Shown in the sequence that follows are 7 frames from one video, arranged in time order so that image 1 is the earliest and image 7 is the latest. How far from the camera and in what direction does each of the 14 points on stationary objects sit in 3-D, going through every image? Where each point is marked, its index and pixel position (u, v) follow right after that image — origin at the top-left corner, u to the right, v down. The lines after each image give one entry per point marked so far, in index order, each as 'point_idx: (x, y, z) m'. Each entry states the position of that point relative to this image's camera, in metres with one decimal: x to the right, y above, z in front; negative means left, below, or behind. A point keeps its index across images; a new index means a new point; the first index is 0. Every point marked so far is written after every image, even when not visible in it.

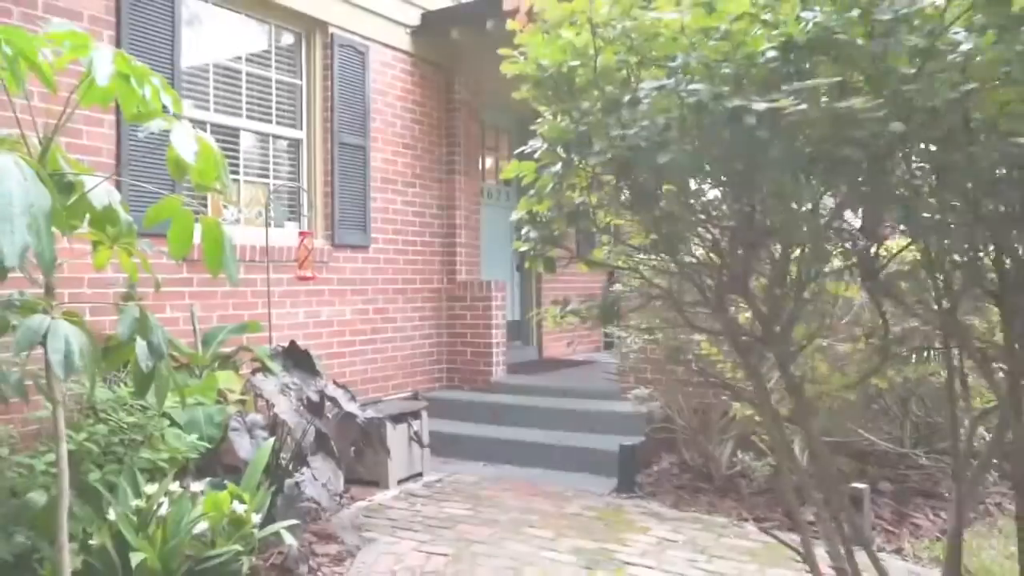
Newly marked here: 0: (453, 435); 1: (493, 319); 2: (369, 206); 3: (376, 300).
0: (-0.4, -1.1, +6.1) m
1: (-0.2, -0.3, +6.8) m
2: (-1.1, +0.6, +6.2) m
3: (-1.1, -0.1, +6.3) m
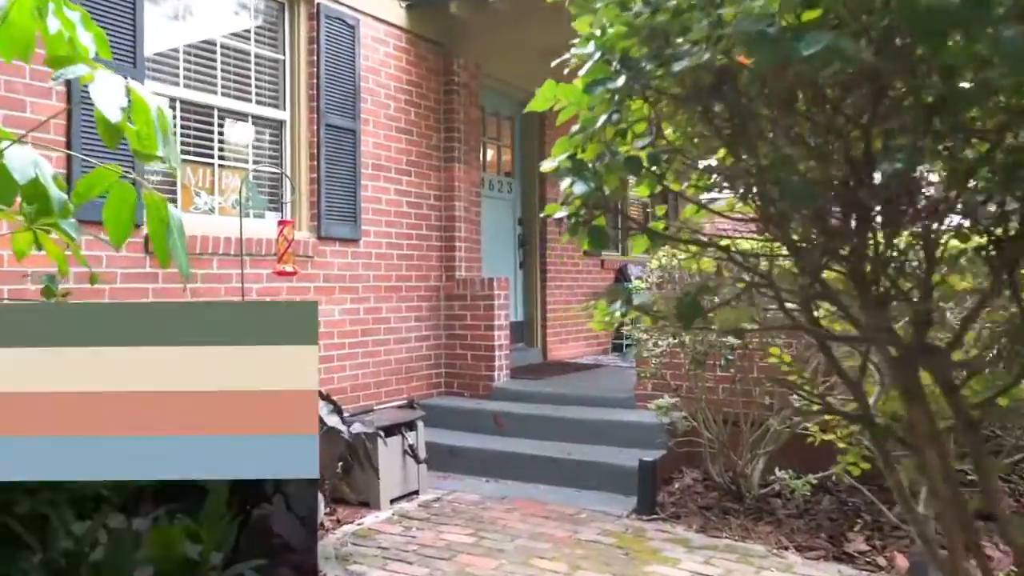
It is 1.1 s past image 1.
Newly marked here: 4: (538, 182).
0: (-0.4, -1.1, +5.6) m
1: (-0.1, -0.2, +6.3) m
2: (-1.1, +0.7, +5.6) m
3: (-1.0, -0.1, +5.8) m
4: (+0.2, +1.0, +7.9) m
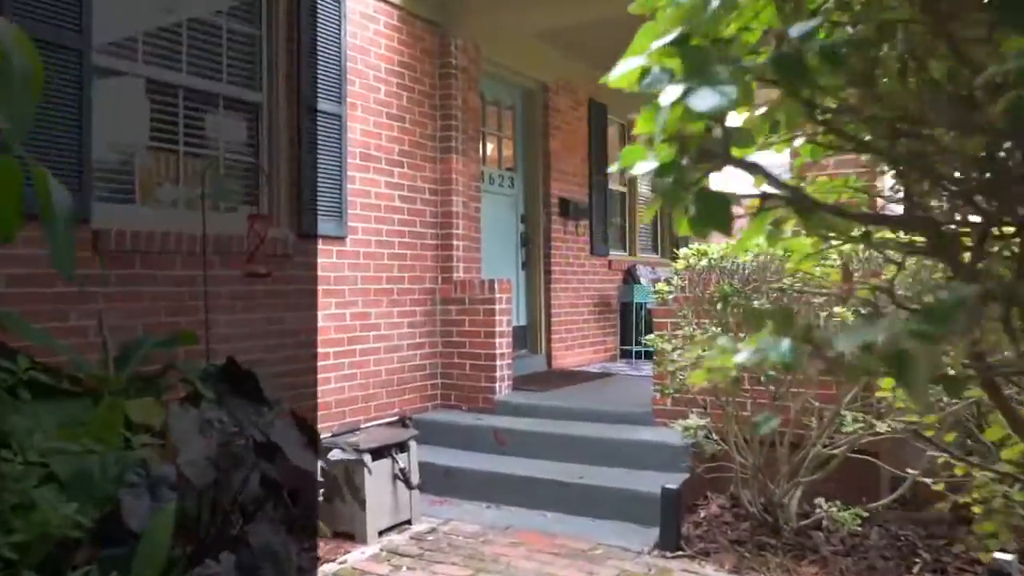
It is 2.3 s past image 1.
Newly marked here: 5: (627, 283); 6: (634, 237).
0: (-0.4, -1.1, +5.0) m
1: (-0.1, -0.3, +5.7) m
2: (-1.0, +0.6, +5.1) m
3: (-1.0, -0.1, +5.2) m
4: (+0.3, +1.0, +7.3) m
5: (+1.2, +0.1, +8.6) m
6: (+1.4, +0.6, +9.1) m
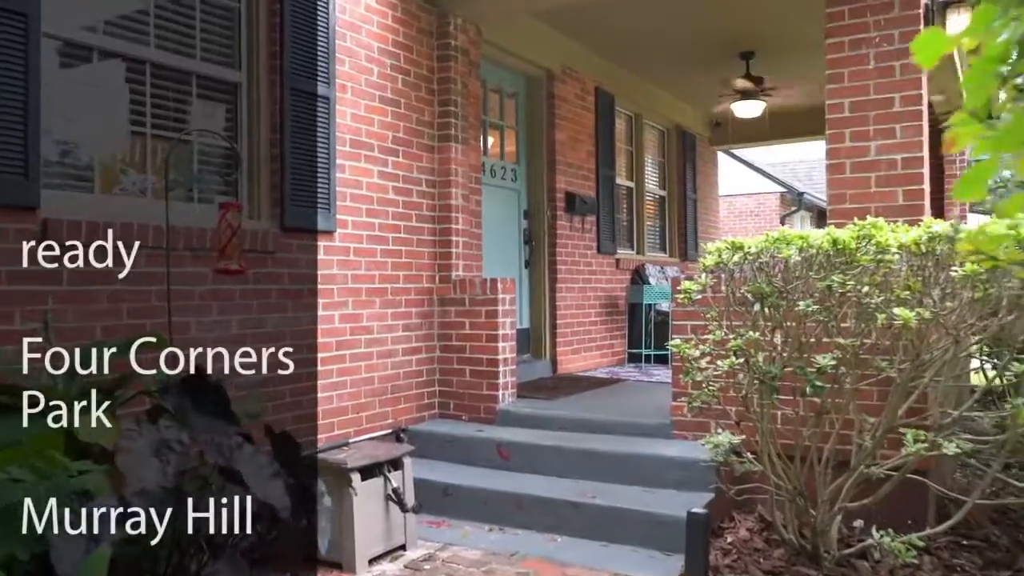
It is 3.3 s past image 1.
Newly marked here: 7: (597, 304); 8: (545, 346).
0: (-0.4, -1.1, +4.5) m
1: (-0.1, -0.3, +5.2) m
2: (-1.0, +0.6, +4.6) m
3: (-1.0, -0.1, +4.7) m
4: (+0.3, +1.0, +6.9) m
5: (+1.2, 0.0, +8.1) m
6: (+1.4, +0.6, +8.7) m
7: (+0.8, -0.1, +7.5) m
8: (+0.3, -0.5, +6.8) m
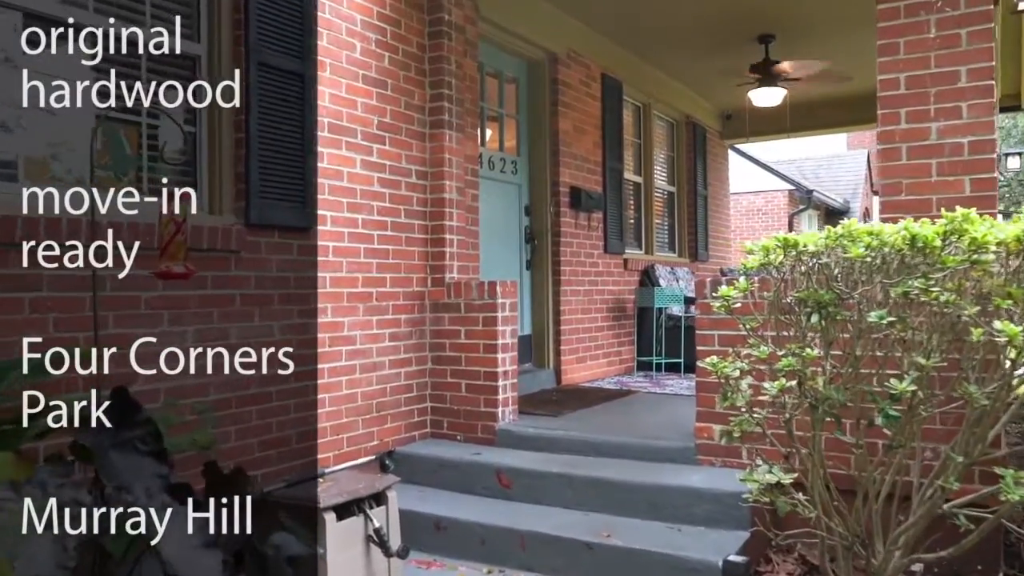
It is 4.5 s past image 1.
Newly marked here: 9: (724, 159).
0: (-0.4, -1.1, +4.0) m
1: (-0.1, -0.3, +4.7) m
2: (-1.0, +0.6, +4.0) m
3: (-1.0, -0.1, +4.2) m
4: (+0.3, +1.0, +6.3) m
5: (+1.2, 0.0, +7.5) m
6: (+1.4, +0.5, +8.1) m
7: (+0.8, -0.2, +6.9) m
8: (+0.3, -0.5, +6.2) m
9: (+2.6, +1.6, +9.9) m
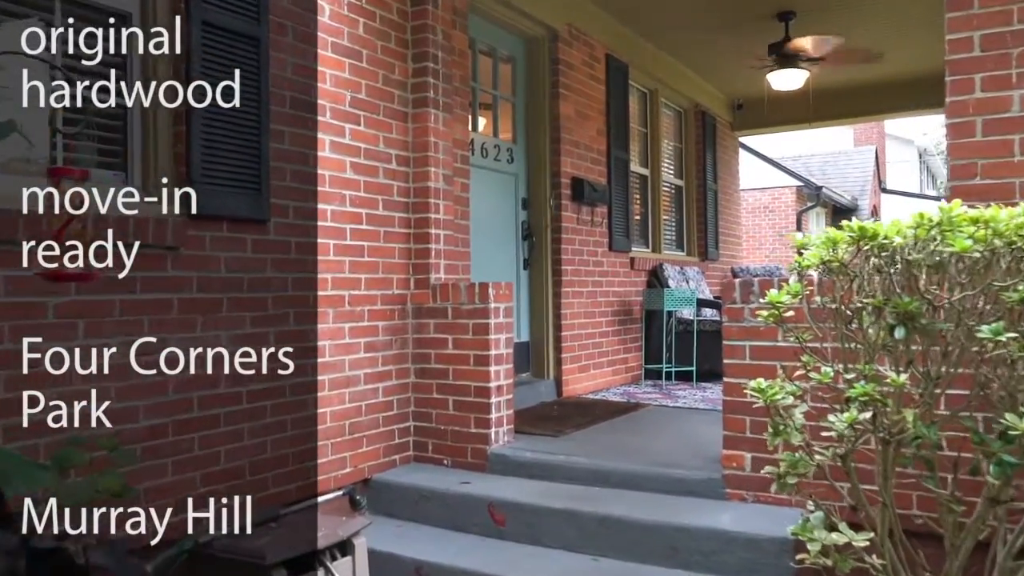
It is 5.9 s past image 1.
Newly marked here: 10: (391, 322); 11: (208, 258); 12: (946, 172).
0: (-0.4, -1.1, +3.3) m
1: (-0.1, -0.3, +4.1) m
2: (-1.0, +0.6, +3.4) m
3: (-1.0, -0.1, +3.5) m
4: (+0.3, +1.0, +5.7) m
5: (+1.2, 0.0, +6.9) m
6: (+1.3, +0.5, +7.5) m
7: (+0.8, -0.2, +6.3) m
8: (+0.3, -0.5, +5.6) m
9: (+2.6, +1.6, +9.3) m
10: (-0.6, -0.2, +4.2) m
11: (-1.2, +0.1, +3.2) m
12: (+1.6, +0.4, +3.0) m
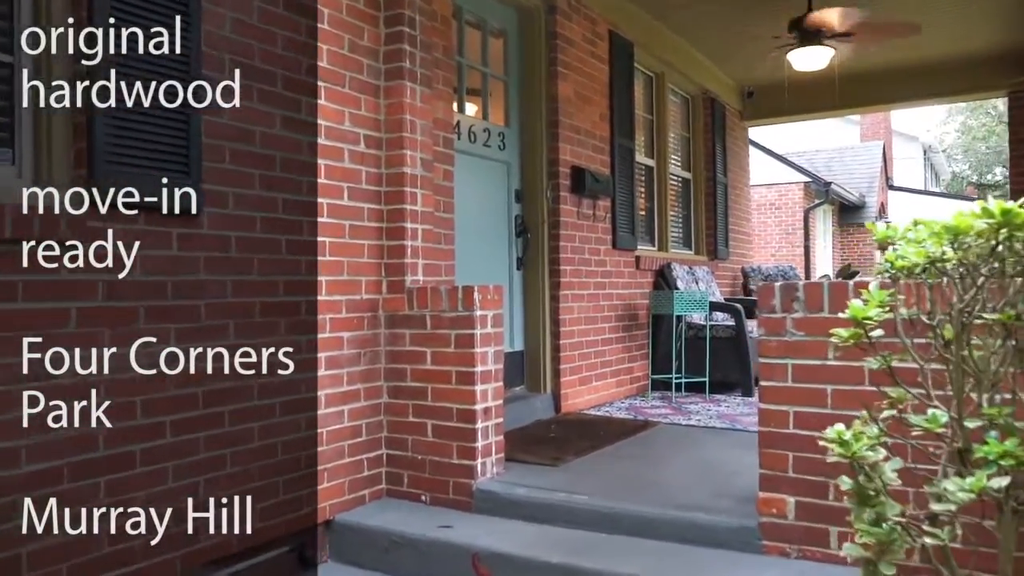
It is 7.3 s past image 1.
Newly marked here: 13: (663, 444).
0: (-0.4, -1.2, +2.7) m
1: (-0.1, -0.3, +3.4) m
2: (-1.1, +0.6, +2.8) m
3: (-1.0, -0.1, +2.9) m
4: (+0.2, +1.0, +5.1) m
5: (+1.1, 0.0, +6.3) m
6: (+1.3, +0.5, +6.9) m
7: (+0.7, -0.2, +5.6) m
8: (+0.2, -0.5, +5.0) m
9: (+2.5, +1.6, +8.6) m
10: (-0.7, -0.2, +3.5) m
11: (-1.2, +0.1, +2.6) m
12: (+1.6, +0.4, +2.4) m
13: (+0.8, -0.8, +4.1) m
